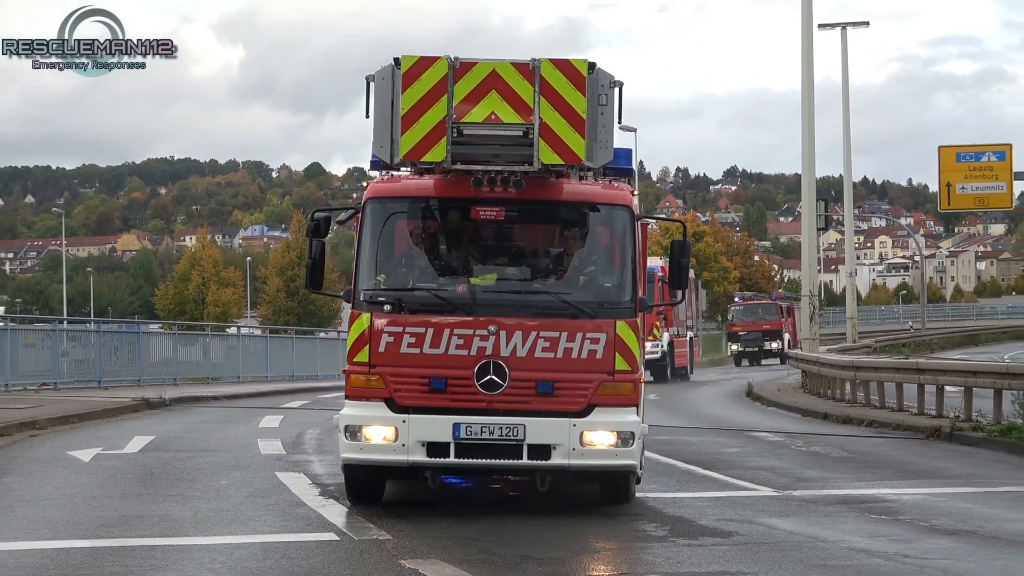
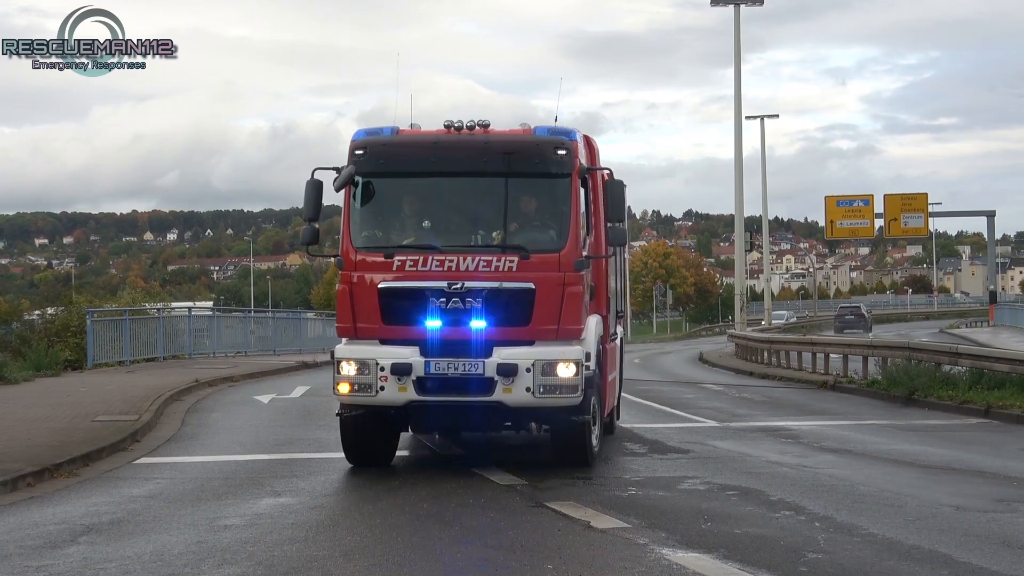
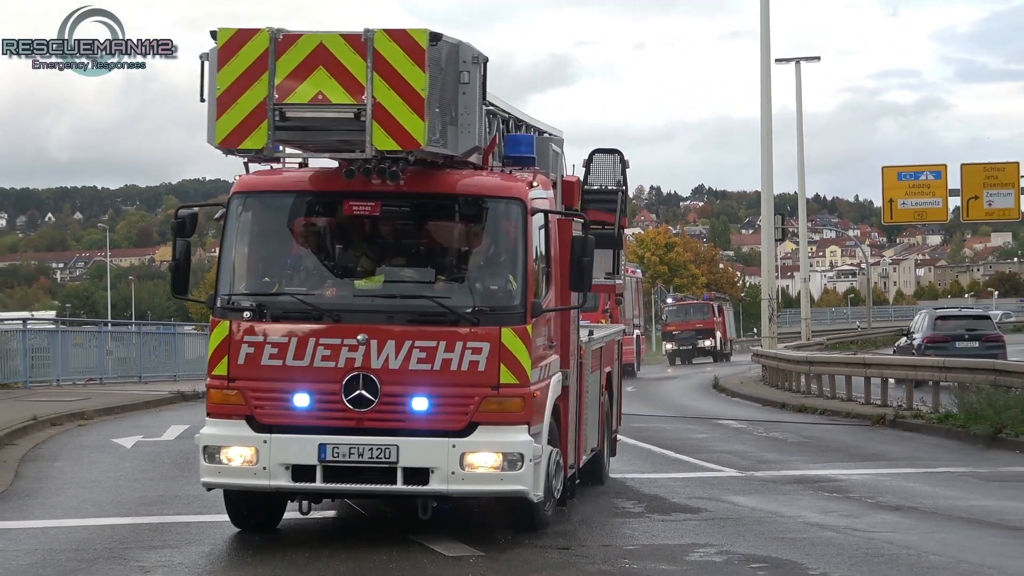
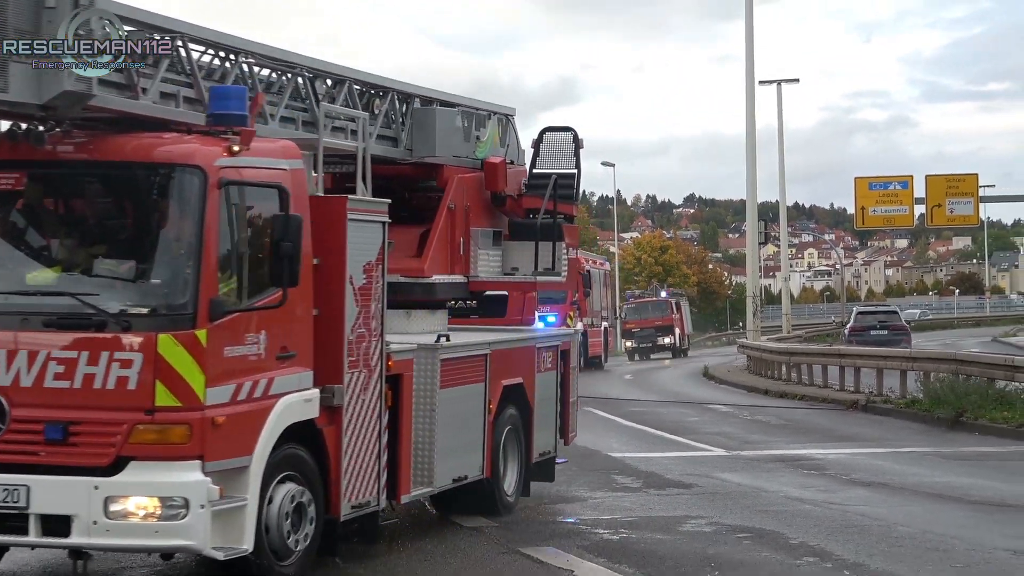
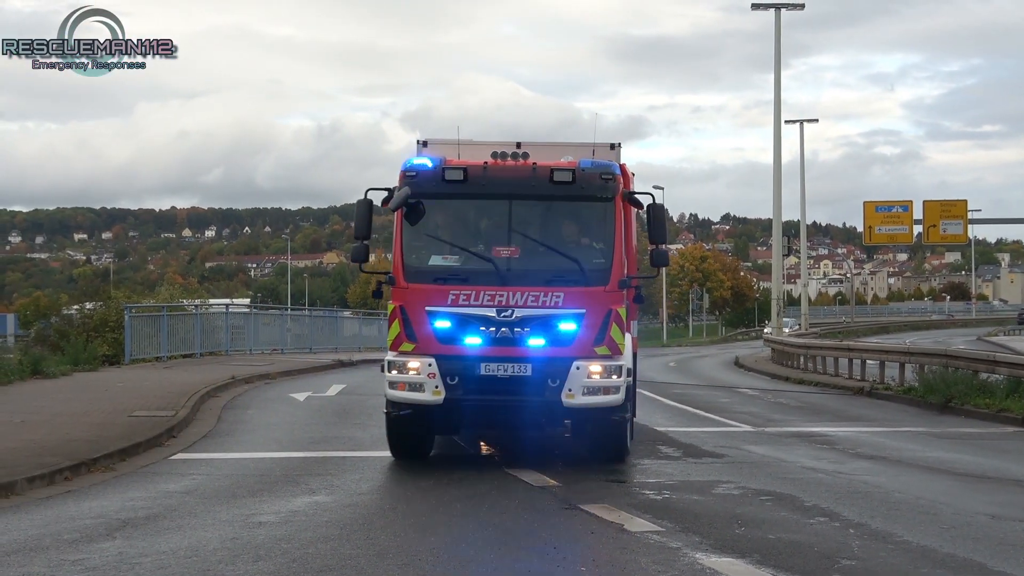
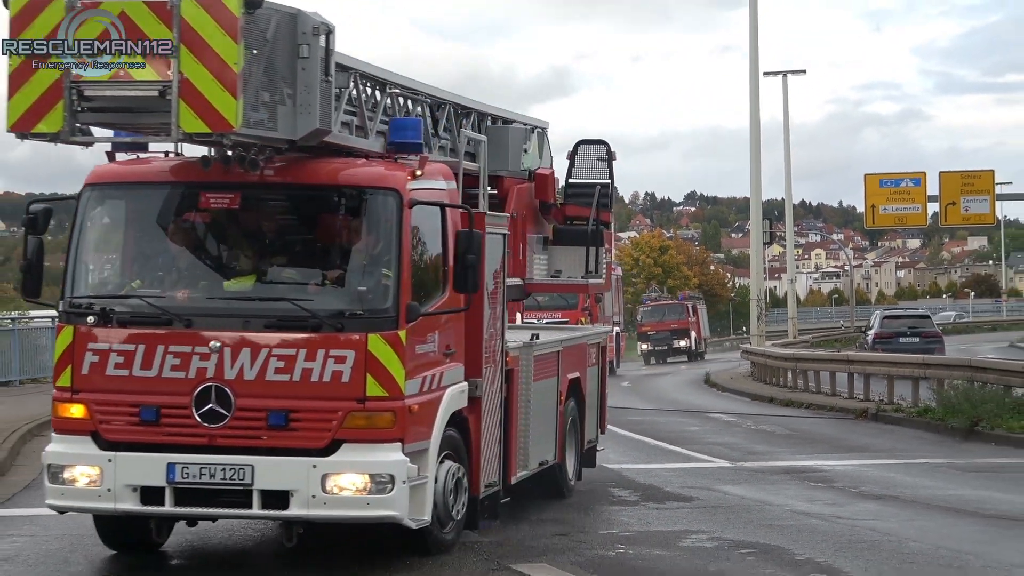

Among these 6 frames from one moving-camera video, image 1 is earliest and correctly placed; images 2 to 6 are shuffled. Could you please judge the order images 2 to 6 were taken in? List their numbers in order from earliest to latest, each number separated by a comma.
3, 6, 4, 2, 5
